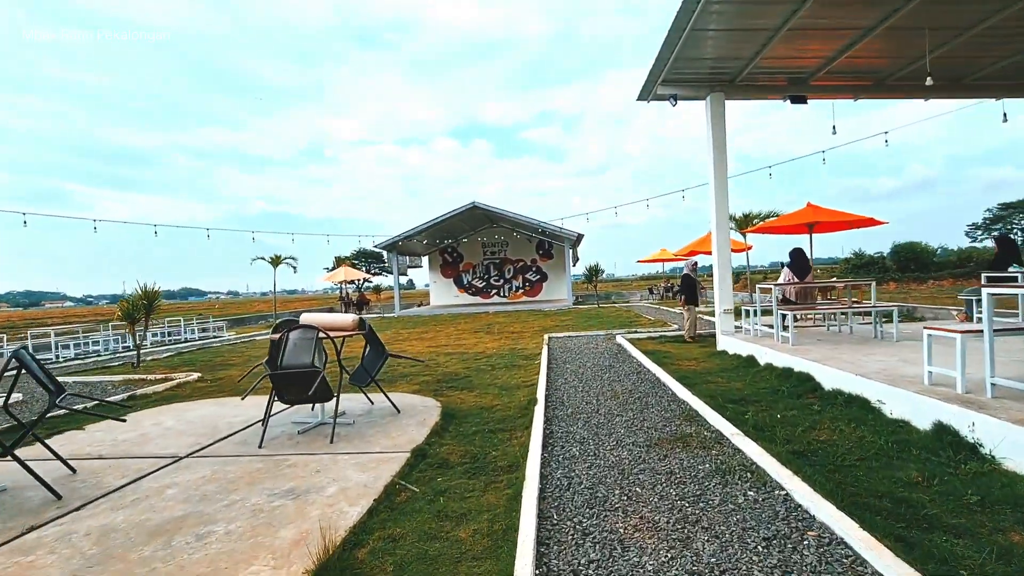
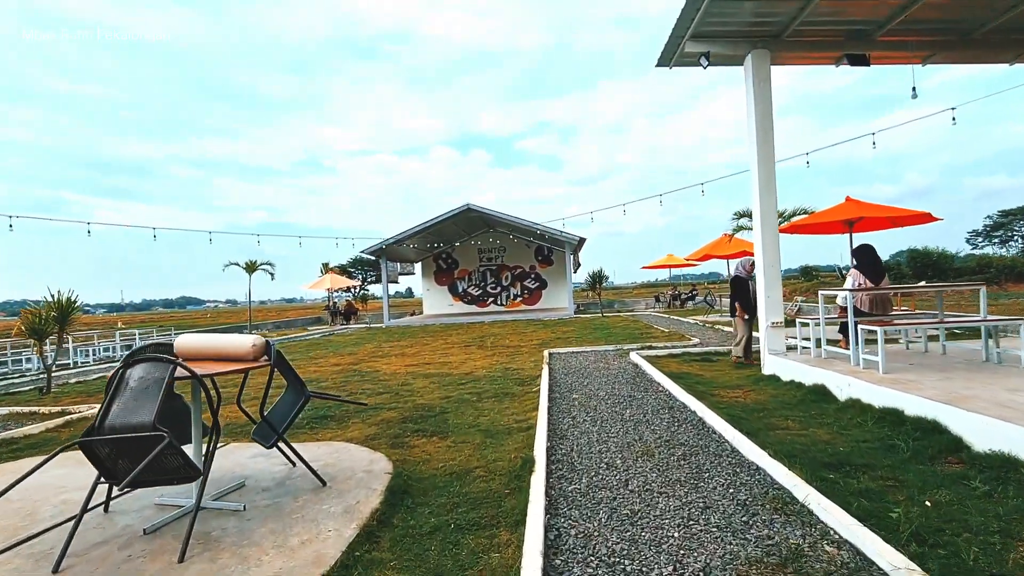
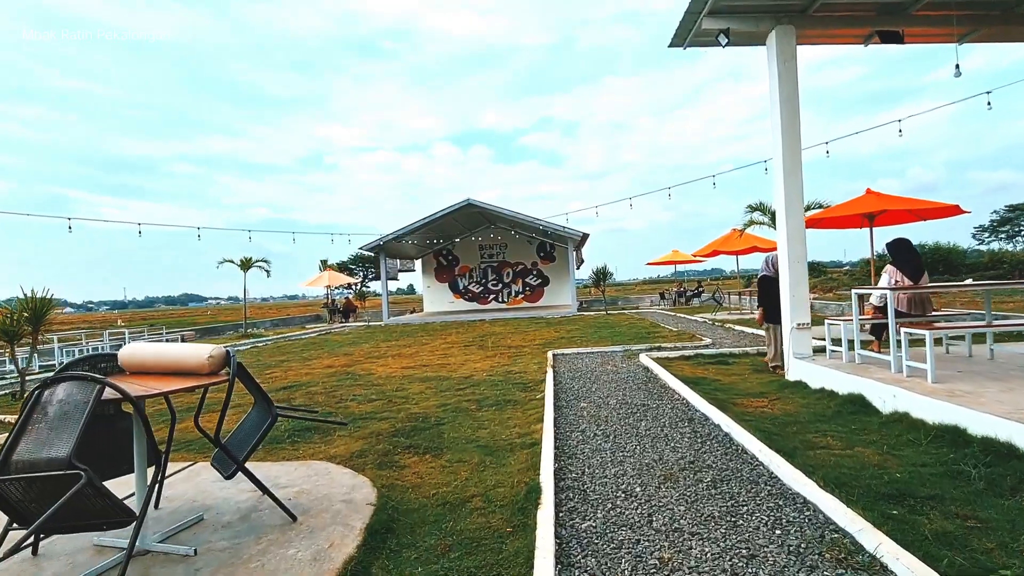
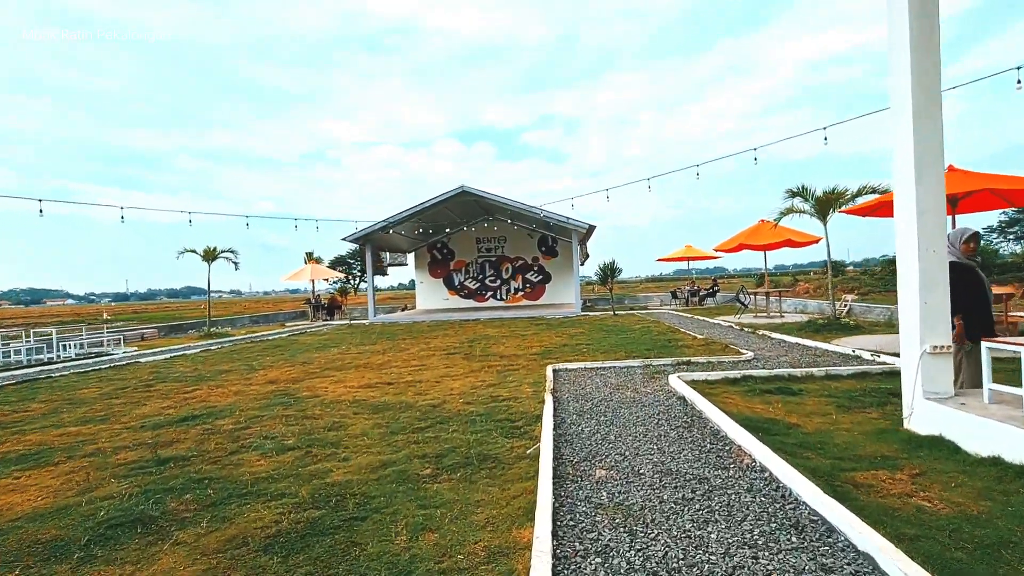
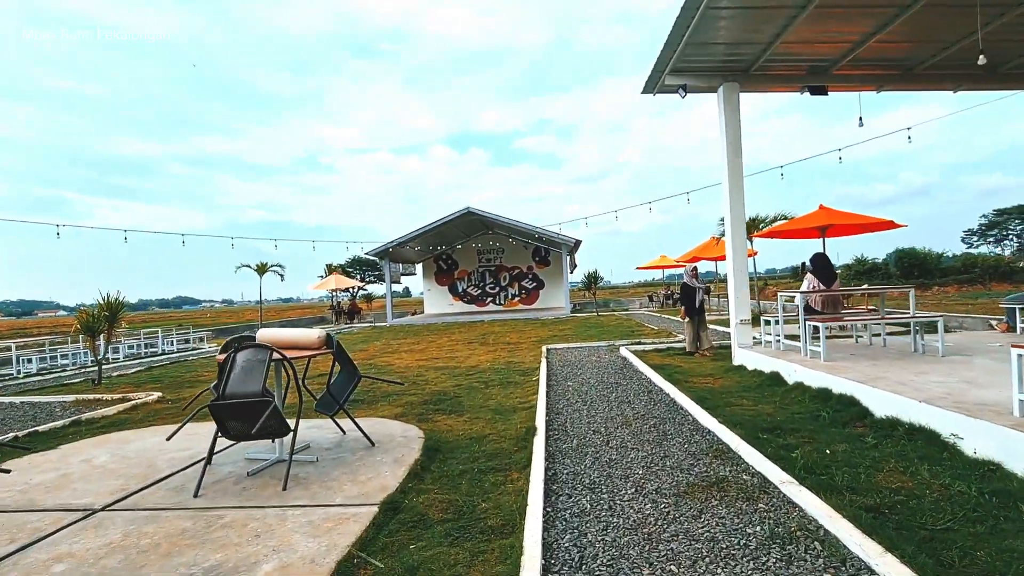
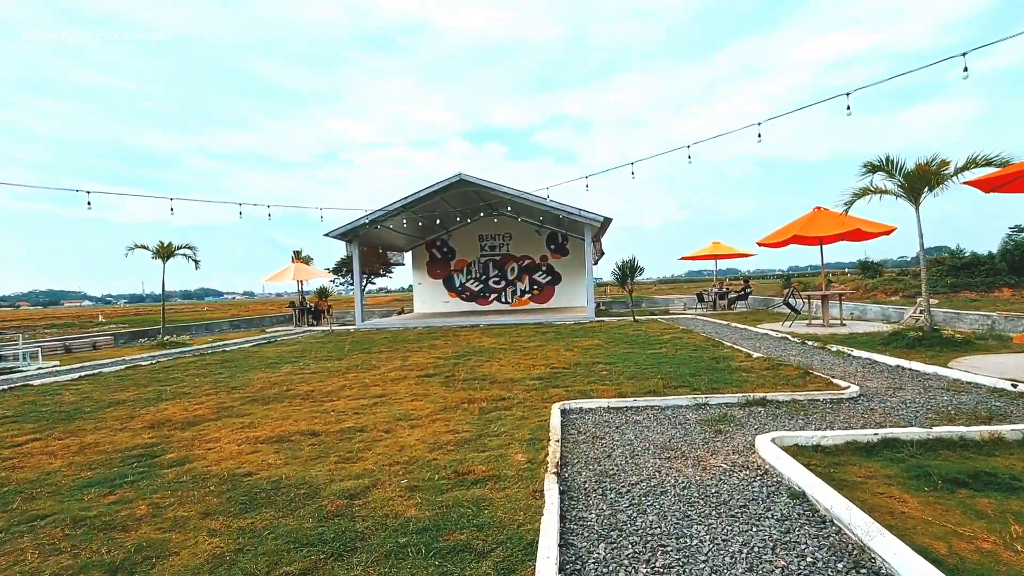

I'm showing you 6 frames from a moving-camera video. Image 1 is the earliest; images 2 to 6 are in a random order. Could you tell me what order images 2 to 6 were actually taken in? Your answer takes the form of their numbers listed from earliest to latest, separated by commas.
5, 2, 3, 4, 6
